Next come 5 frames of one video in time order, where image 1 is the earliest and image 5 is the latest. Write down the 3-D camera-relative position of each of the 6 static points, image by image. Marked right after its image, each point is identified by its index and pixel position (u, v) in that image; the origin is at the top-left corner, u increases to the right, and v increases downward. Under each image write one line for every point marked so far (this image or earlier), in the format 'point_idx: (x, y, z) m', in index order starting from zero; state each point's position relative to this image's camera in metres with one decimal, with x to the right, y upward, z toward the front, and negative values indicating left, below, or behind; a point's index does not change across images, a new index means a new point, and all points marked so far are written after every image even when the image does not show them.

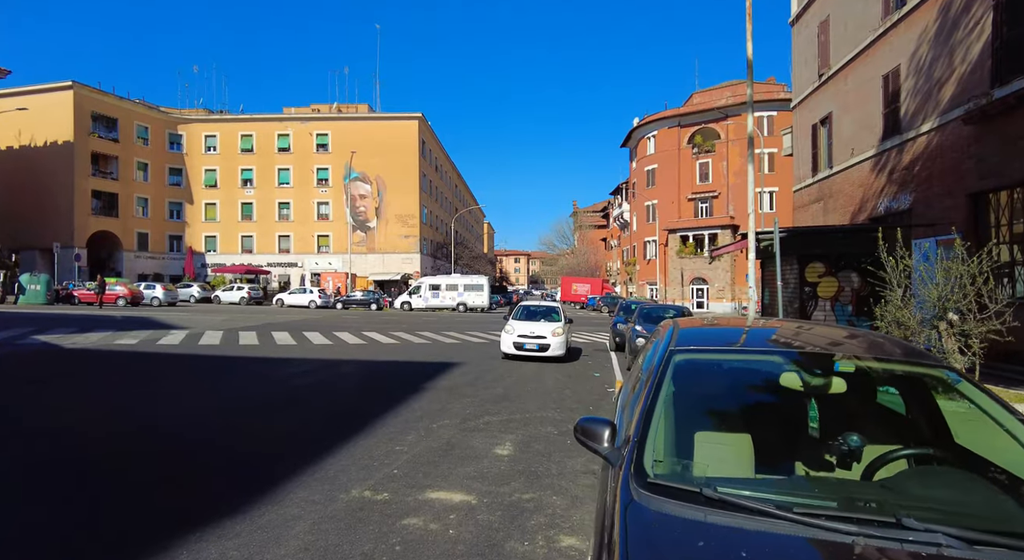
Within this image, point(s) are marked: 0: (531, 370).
0: (+0.4, -2.0, +12.2) m
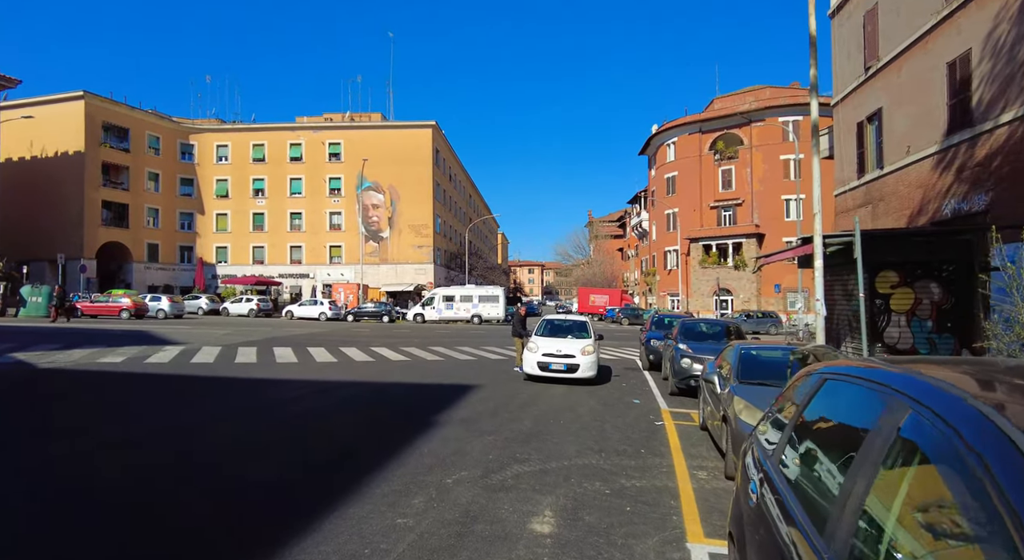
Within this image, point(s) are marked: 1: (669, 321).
0: (+0.9, -2.2, +10.6) m
1: (+4.6, -1.2, +16.7) m
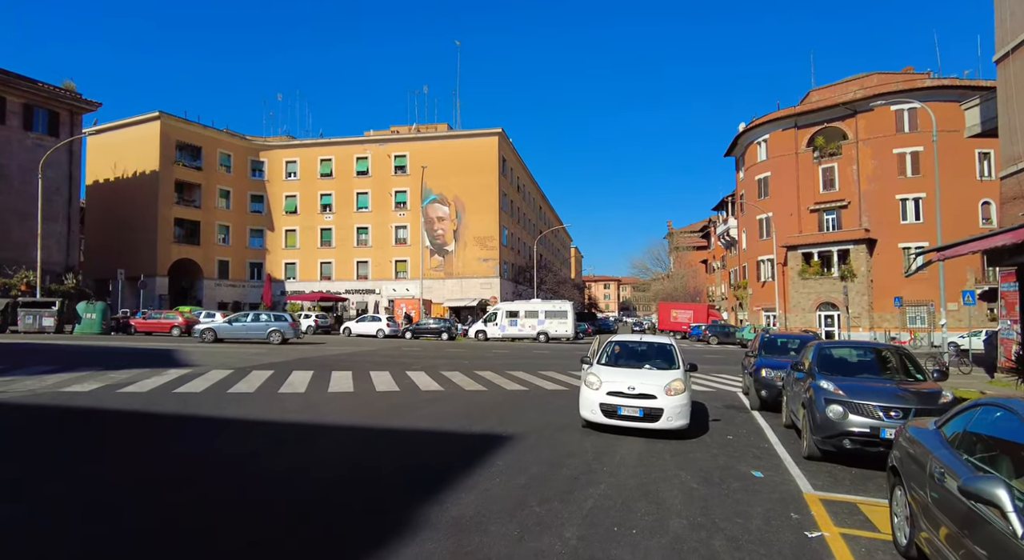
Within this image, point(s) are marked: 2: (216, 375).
0: (+1.5, -2.2, +7.0) m
1: (+6.0, -1.4, +12.6) m
2: (-7.0, -2.3, +13.4) m
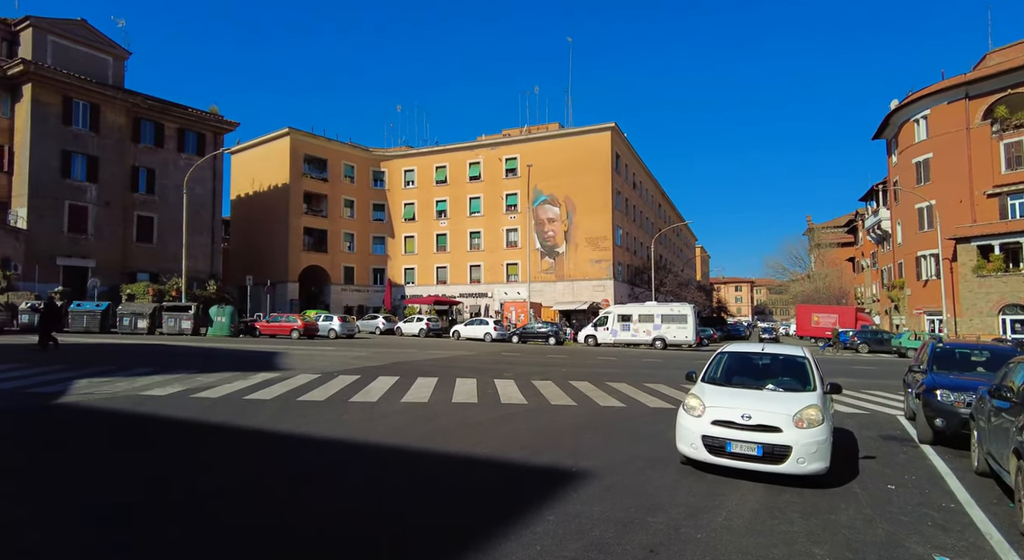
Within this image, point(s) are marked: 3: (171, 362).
0: (+2.0, -2.1, +4.9) m
1: (+7.6, -1.3, +9.5) m
2: (-4.9, -2.3, +13.0) m
3: (-8.8, -2.1, +14.6) m
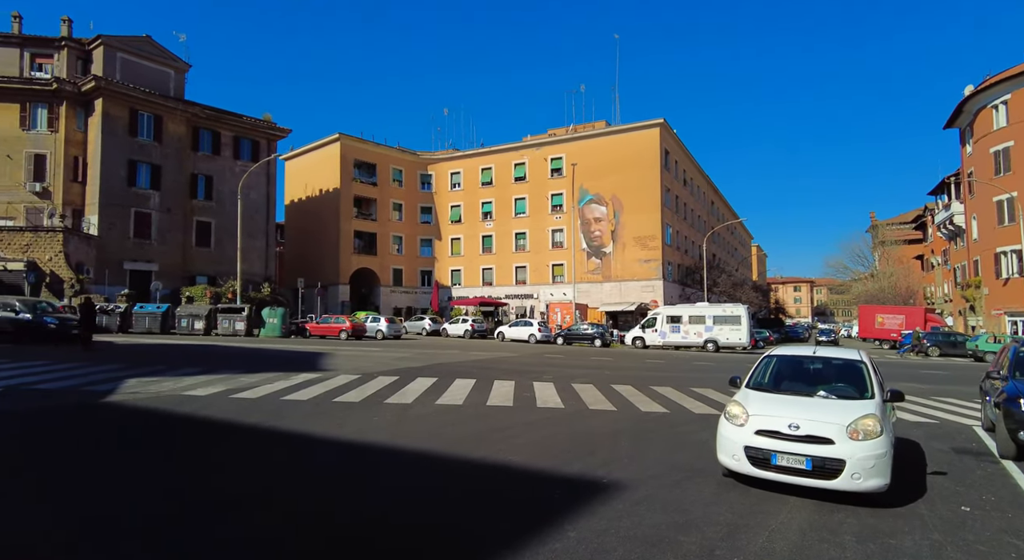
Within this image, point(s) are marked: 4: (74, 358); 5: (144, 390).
0: (+2.2, -2.1, +4.4) m
1: (+8.1, -1.2, +8.5) m
2: (-4.1, -2.3, +13.1) m
3: (-7.7, -2.2, +15.0) m
4: (-11.4, -2.0, +14.8) m
5: (-7.1, -2.1, +11.0) m
